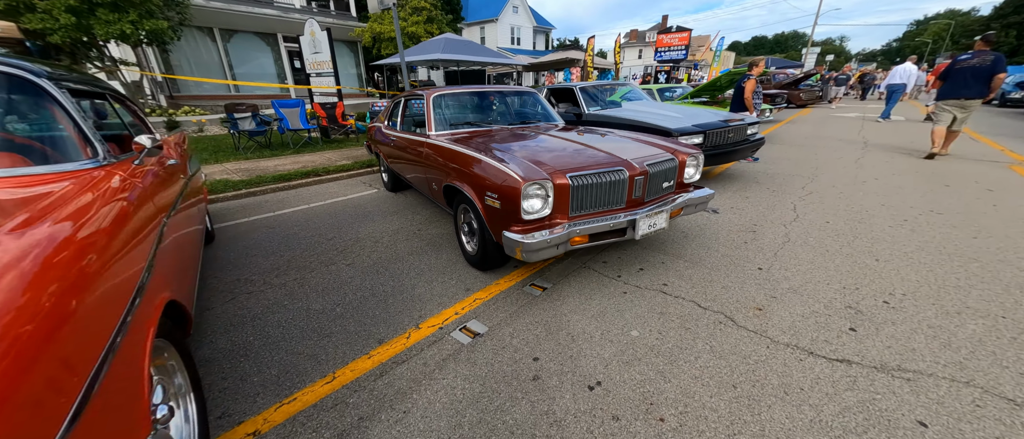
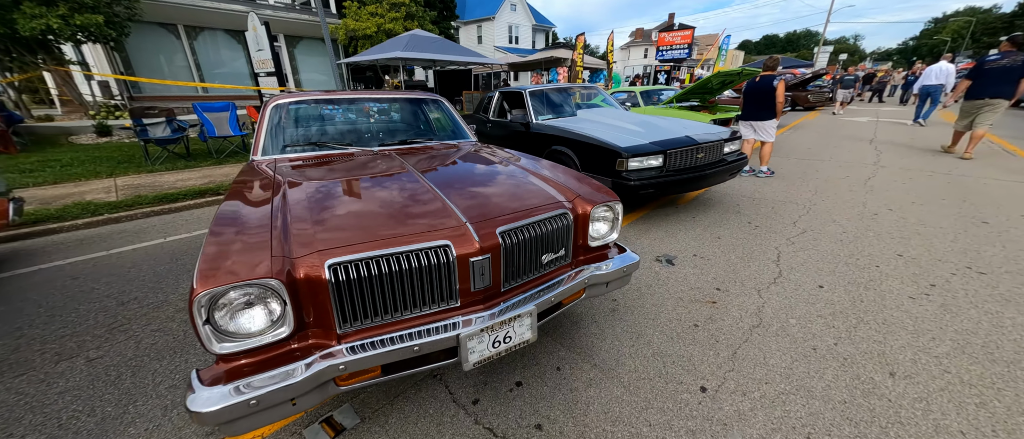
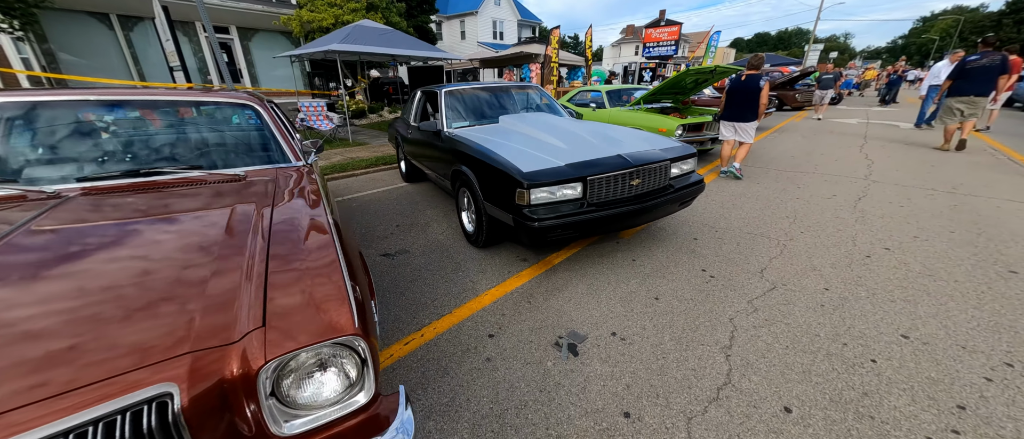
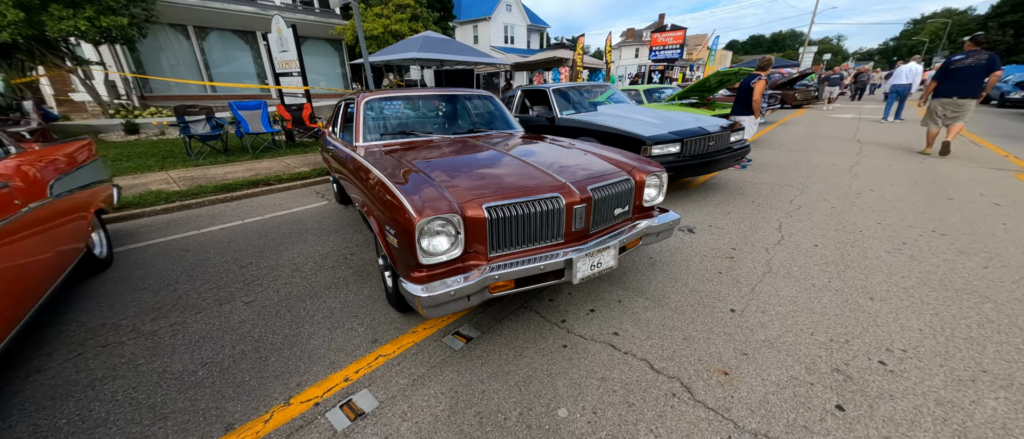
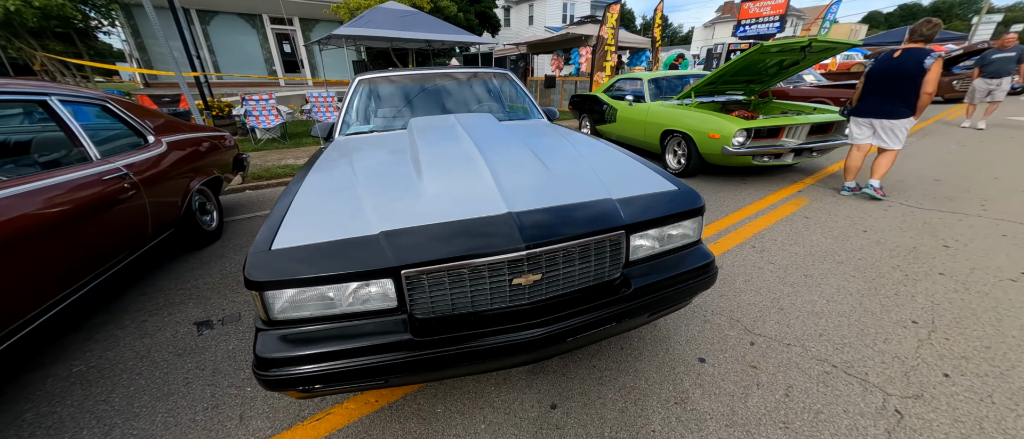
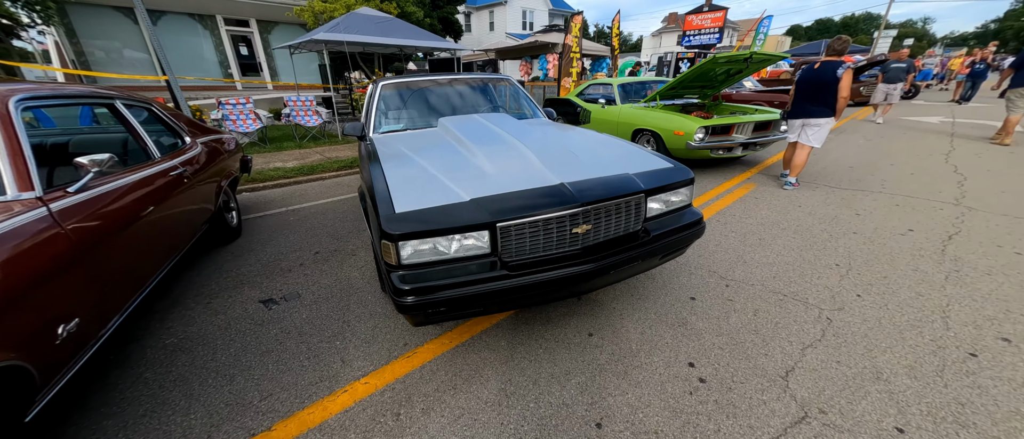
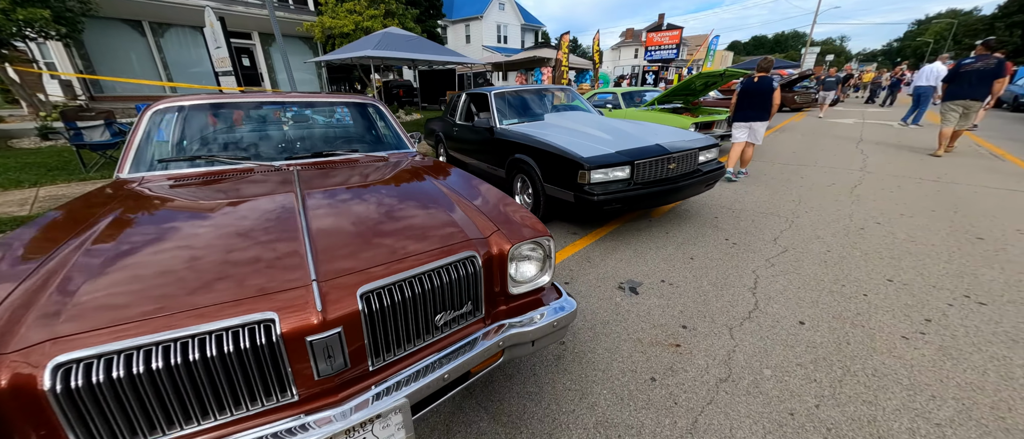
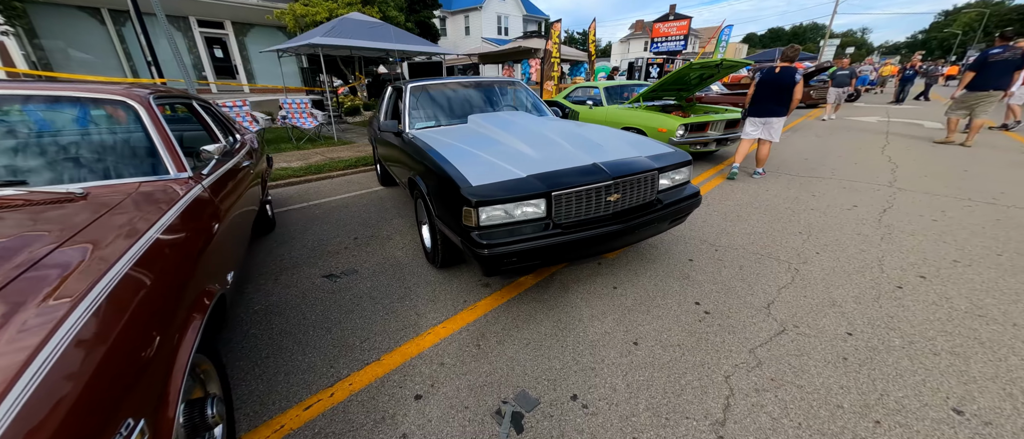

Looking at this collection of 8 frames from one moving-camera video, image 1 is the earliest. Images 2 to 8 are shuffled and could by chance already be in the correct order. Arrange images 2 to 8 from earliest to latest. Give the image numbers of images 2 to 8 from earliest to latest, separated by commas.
4, 2, 7, 3, 8, 6, 5
